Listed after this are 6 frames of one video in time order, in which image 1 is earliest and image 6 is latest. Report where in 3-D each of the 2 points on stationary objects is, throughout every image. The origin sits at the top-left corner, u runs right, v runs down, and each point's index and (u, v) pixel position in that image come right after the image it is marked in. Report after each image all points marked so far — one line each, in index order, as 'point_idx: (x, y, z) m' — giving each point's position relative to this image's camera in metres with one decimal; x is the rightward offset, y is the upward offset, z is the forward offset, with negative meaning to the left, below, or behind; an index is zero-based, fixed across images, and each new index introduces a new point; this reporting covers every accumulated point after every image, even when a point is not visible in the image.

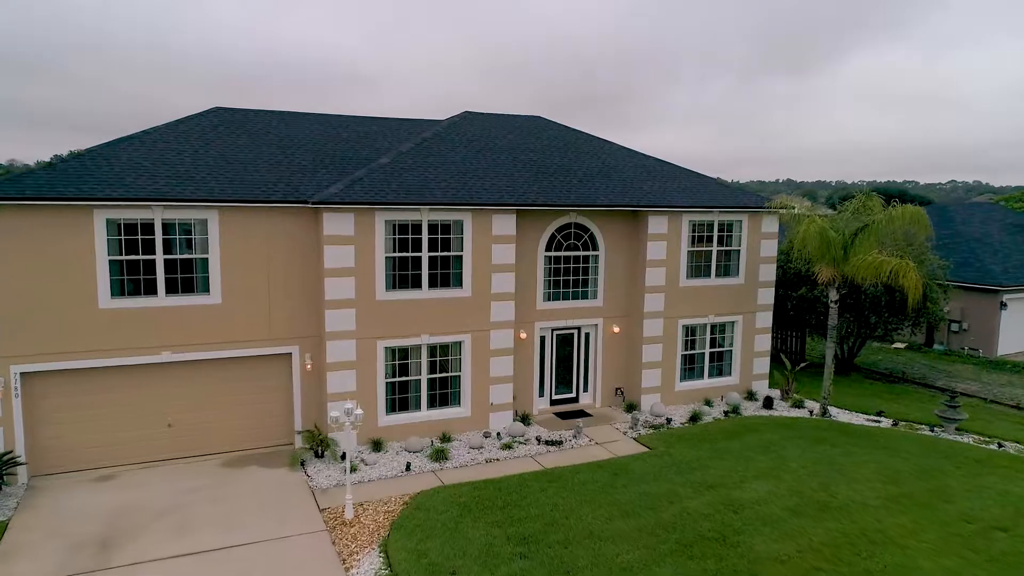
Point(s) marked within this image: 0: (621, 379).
0: (+2.7, -2.2, +17.6) m
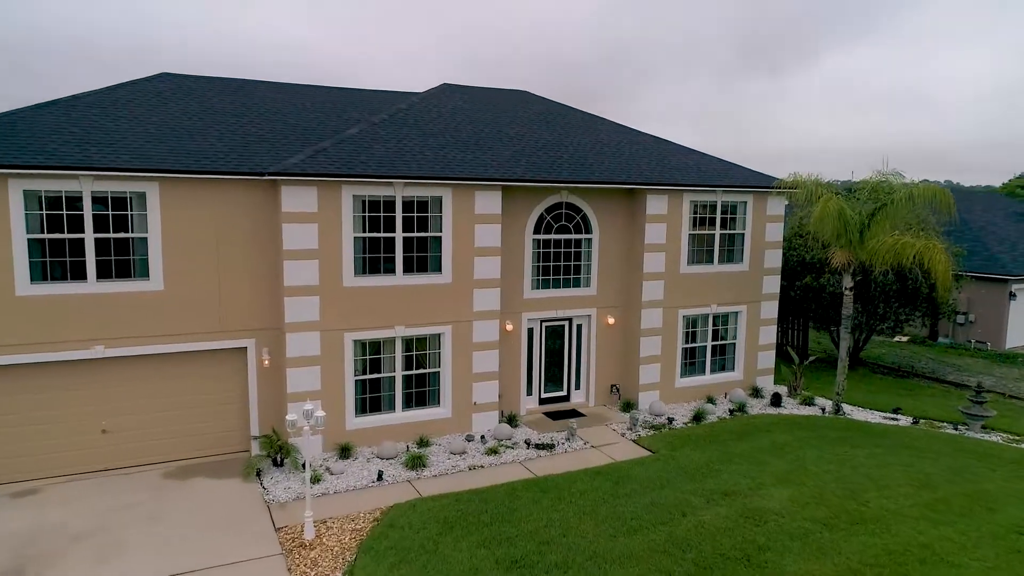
0: (+2.4, -2.0, +16.0) m
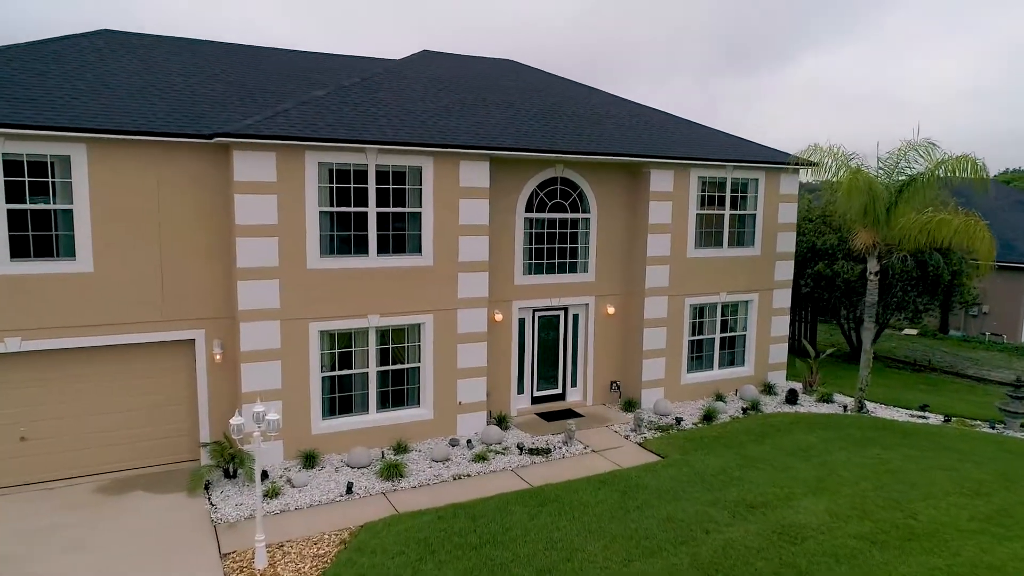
0: (+2.1, -1.7, +14.5) m
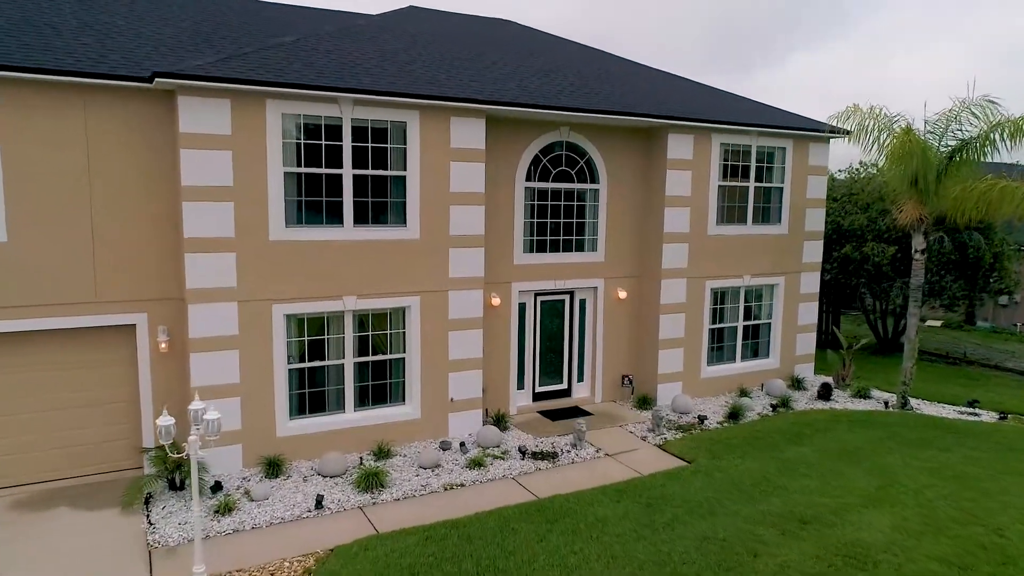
0: (+2.1, -1.3, +12.8) m
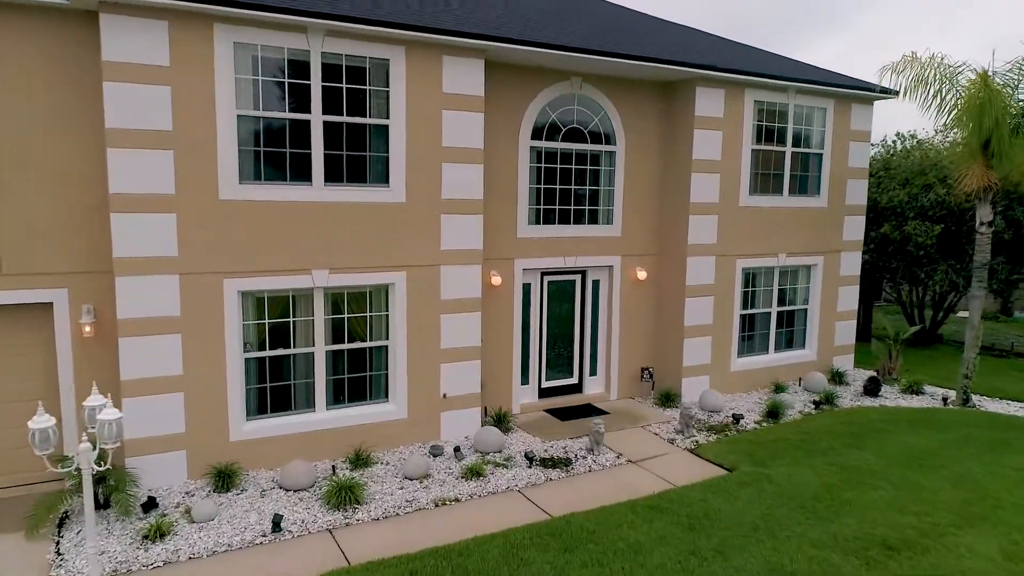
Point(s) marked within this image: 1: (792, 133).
0: (+2.1, -1.0, +11.1) m
1: (+4.5, +2.5, +11.4) m
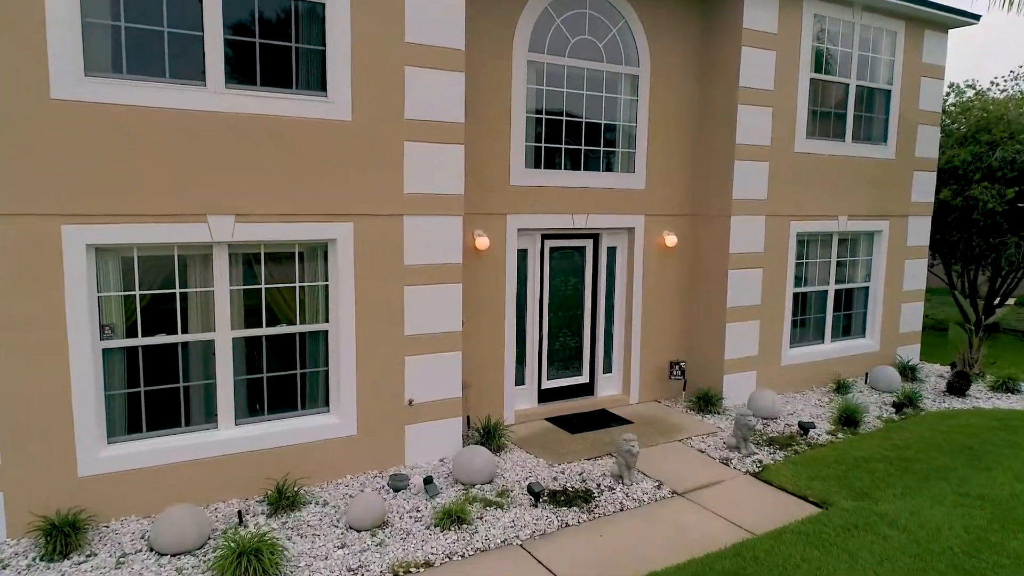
0: (+2.0, -0.7, +8.6) m
1: (+4.3, +2.8, +9.0) m
